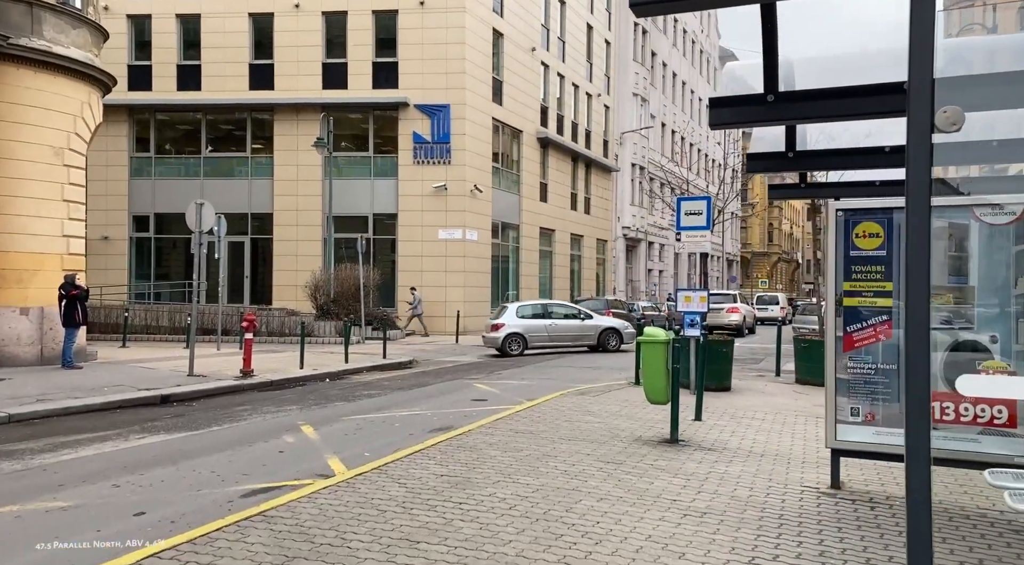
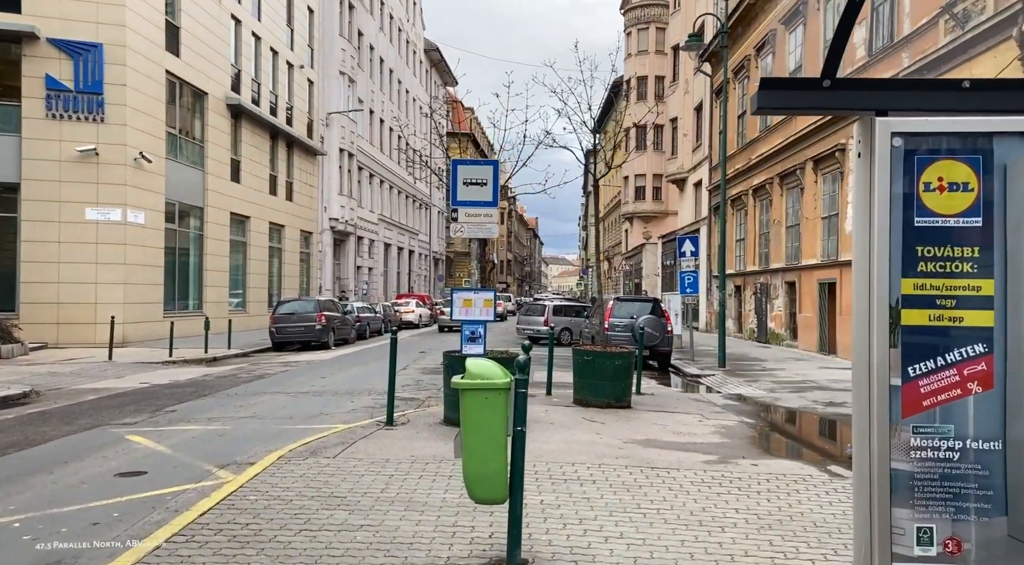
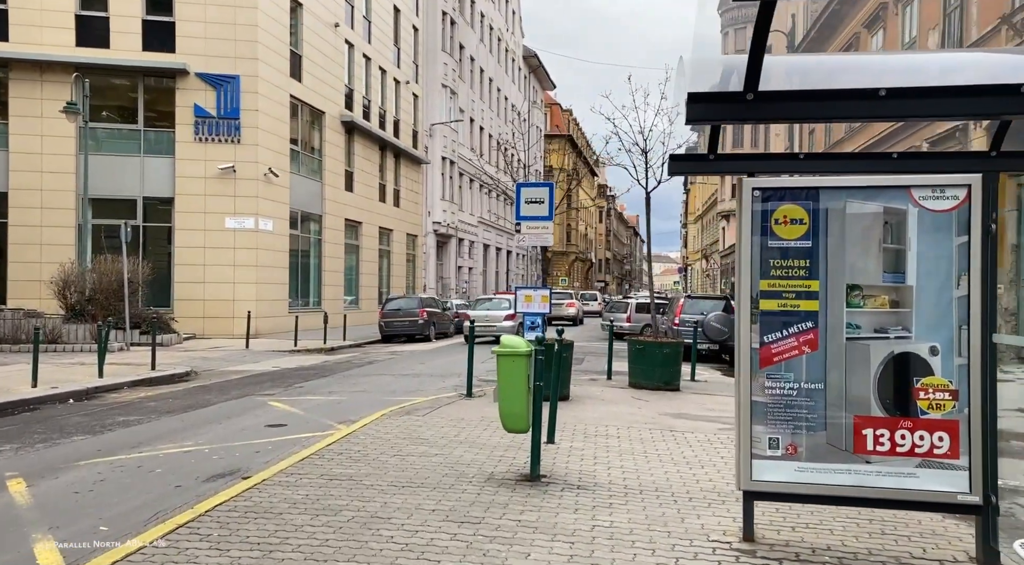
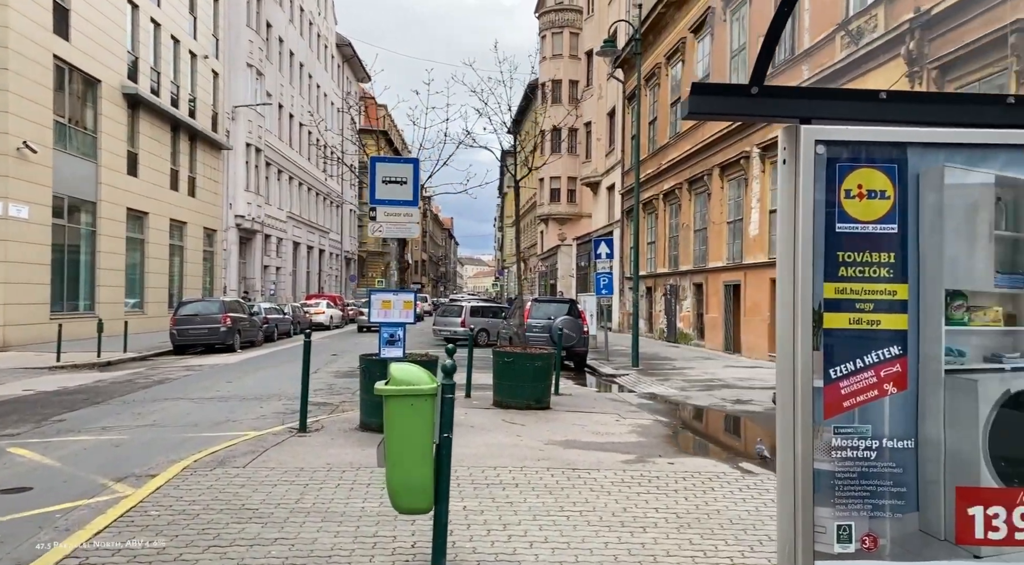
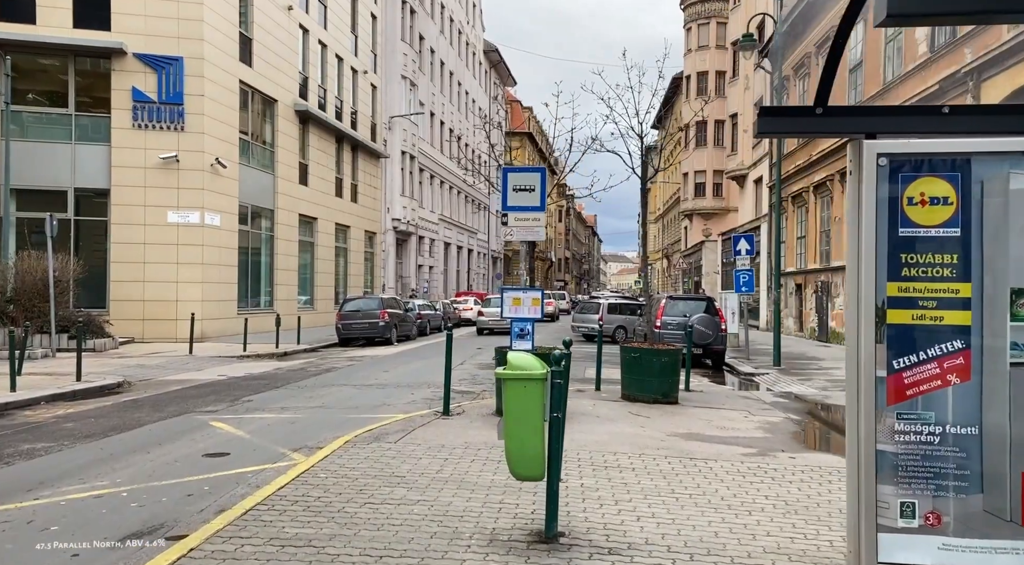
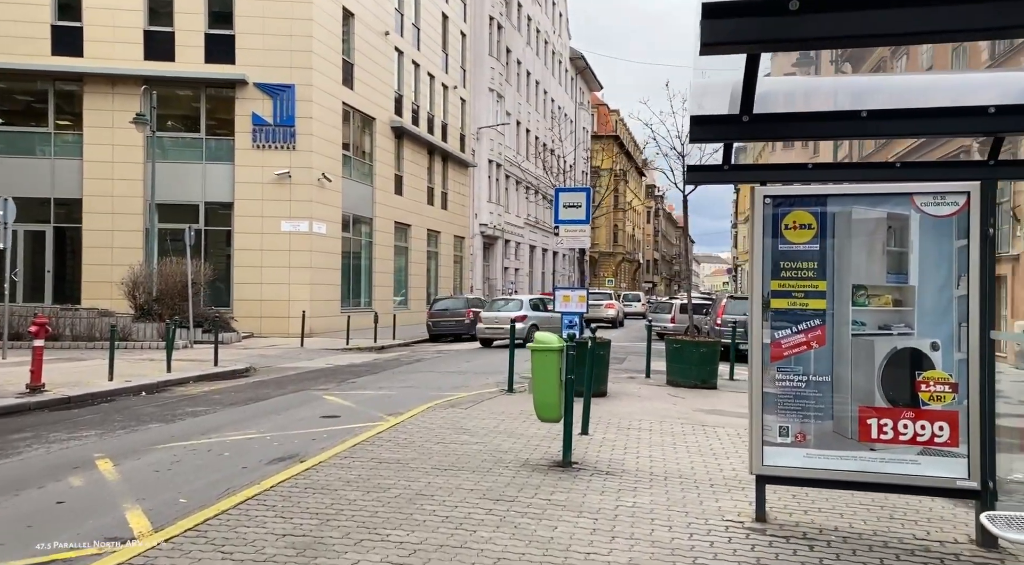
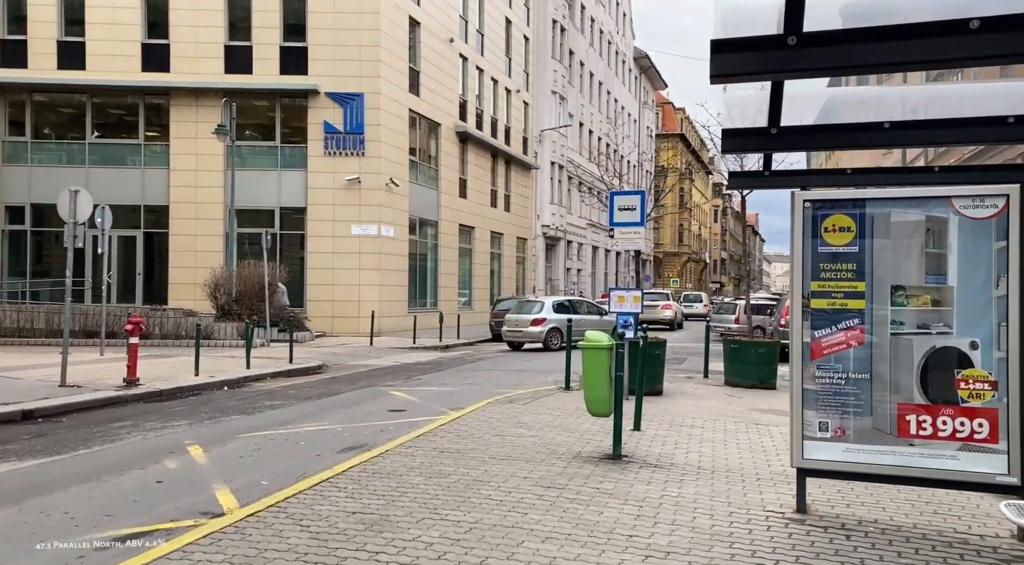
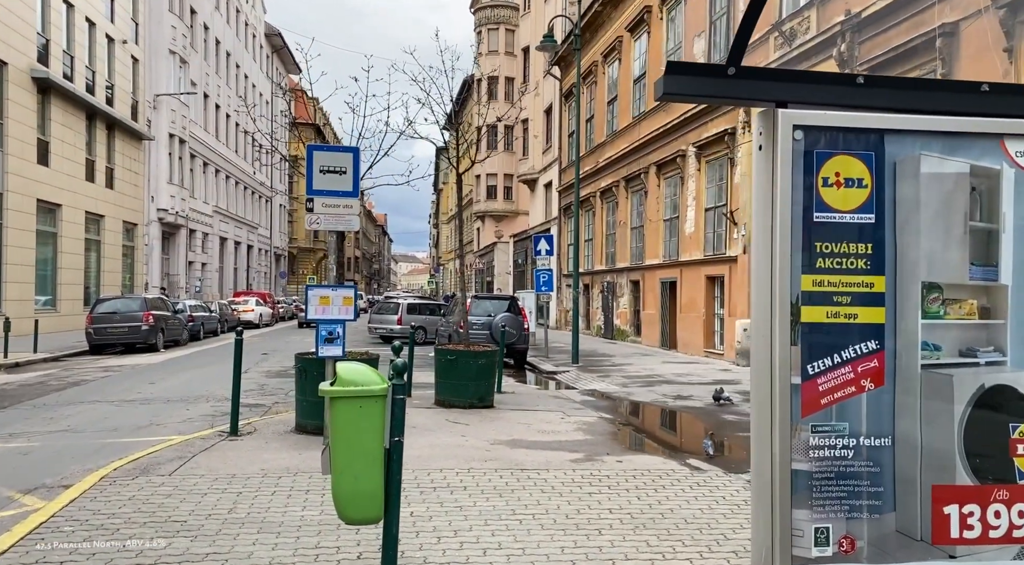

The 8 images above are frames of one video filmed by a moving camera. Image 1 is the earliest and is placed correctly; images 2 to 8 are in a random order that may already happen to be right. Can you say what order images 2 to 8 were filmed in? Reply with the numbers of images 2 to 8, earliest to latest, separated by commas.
7, 6, 3, 5, 2, 4, 8
